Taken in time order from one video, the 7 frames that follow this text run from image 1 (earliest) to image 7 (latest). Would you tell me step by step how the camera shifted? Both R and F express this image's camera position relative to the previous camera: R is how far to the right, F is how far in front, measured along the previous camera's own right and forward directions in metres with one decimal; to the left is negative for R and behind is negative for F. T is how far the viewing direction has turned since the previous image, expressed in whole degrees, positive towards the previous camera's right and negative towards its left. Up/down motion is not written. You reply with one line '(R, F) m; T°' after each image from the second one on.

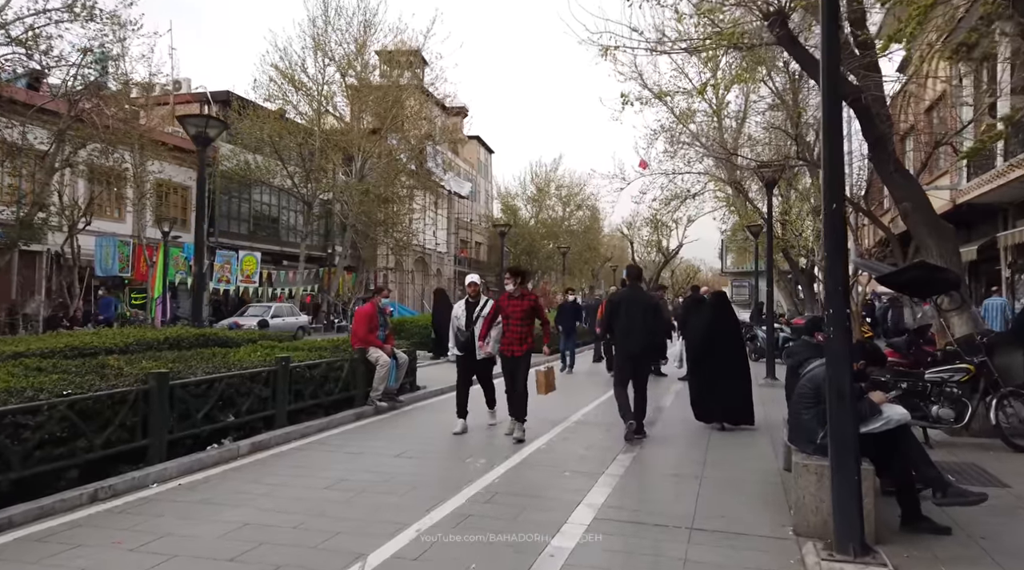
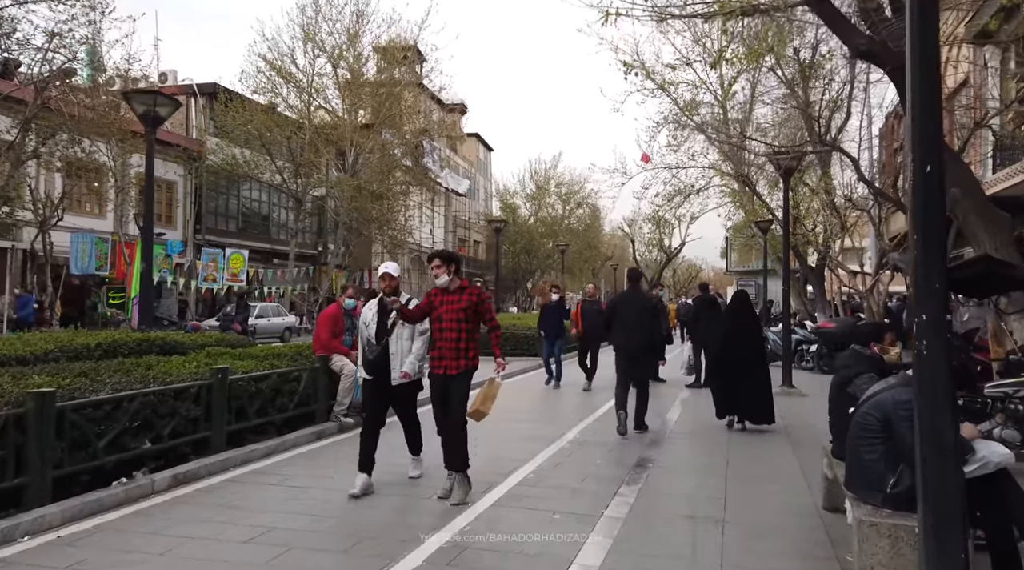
(+0.2, +1.3) m; 0°
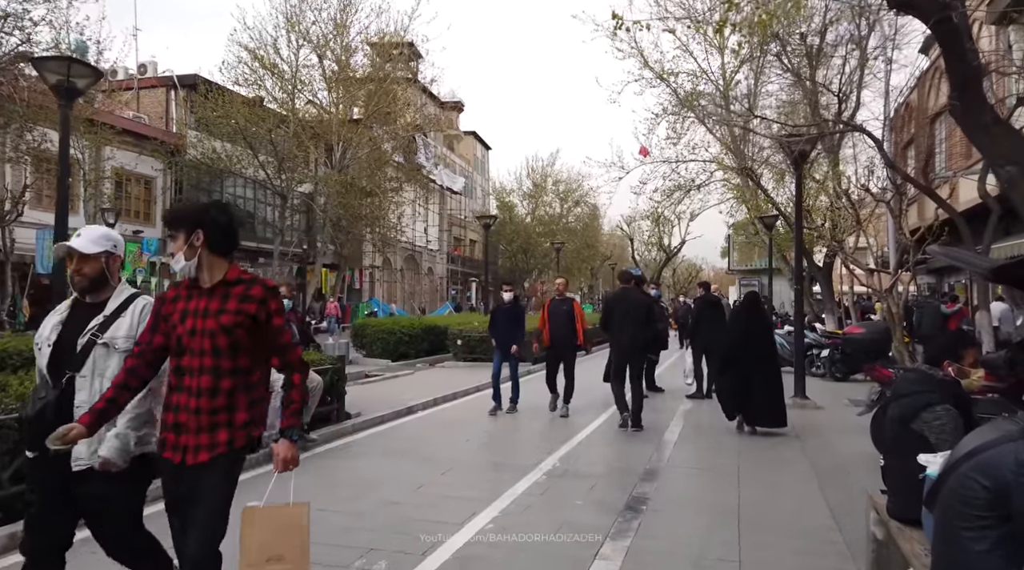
(+0.3, +1.4) m; 0°
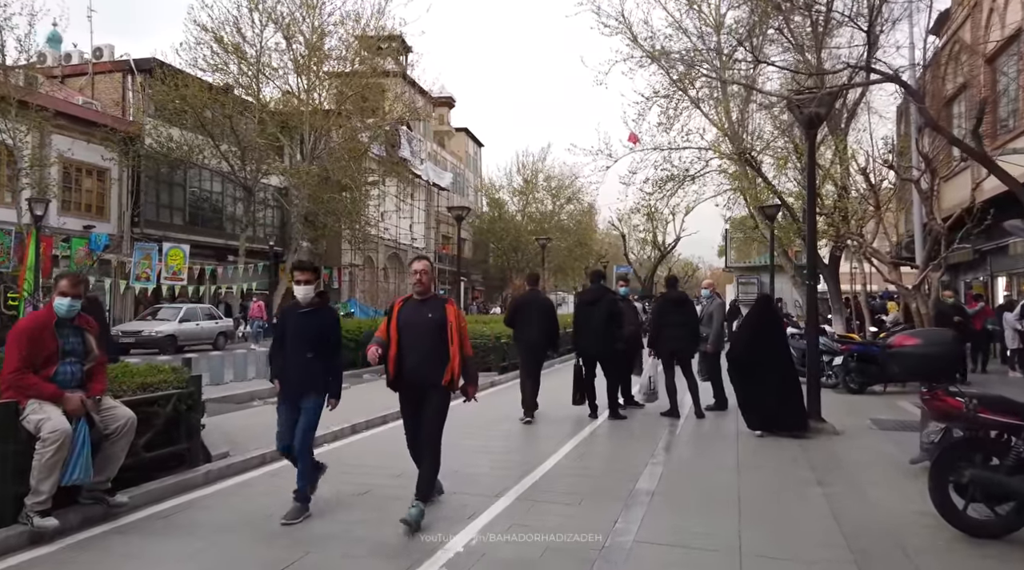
(+0.6, +2.3) m; 0°
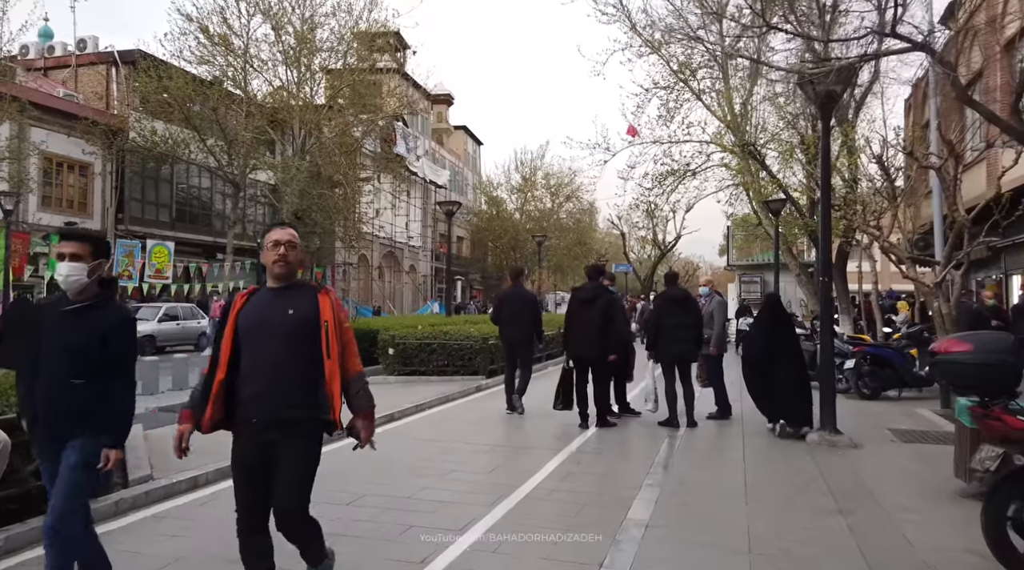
(+0.2, +1.0) m; 0°
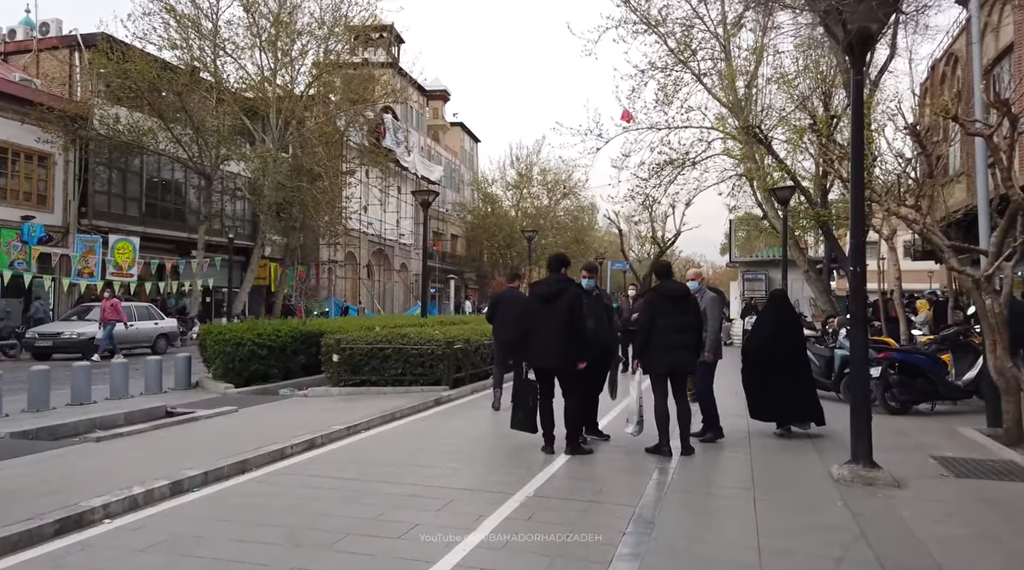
(+0.5, +1.9) m; 0°
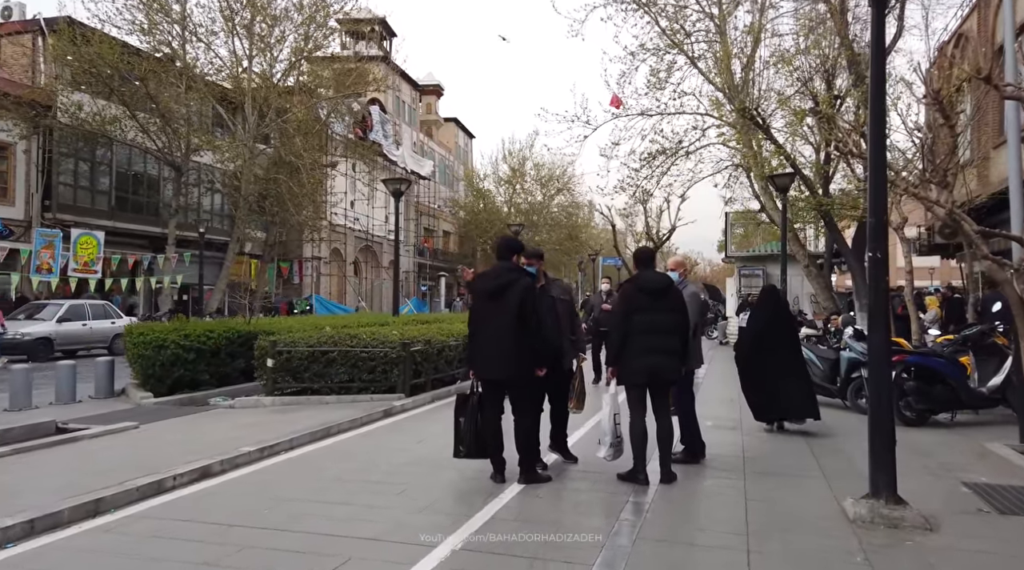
(+0.4, +1.4) m; 0°
